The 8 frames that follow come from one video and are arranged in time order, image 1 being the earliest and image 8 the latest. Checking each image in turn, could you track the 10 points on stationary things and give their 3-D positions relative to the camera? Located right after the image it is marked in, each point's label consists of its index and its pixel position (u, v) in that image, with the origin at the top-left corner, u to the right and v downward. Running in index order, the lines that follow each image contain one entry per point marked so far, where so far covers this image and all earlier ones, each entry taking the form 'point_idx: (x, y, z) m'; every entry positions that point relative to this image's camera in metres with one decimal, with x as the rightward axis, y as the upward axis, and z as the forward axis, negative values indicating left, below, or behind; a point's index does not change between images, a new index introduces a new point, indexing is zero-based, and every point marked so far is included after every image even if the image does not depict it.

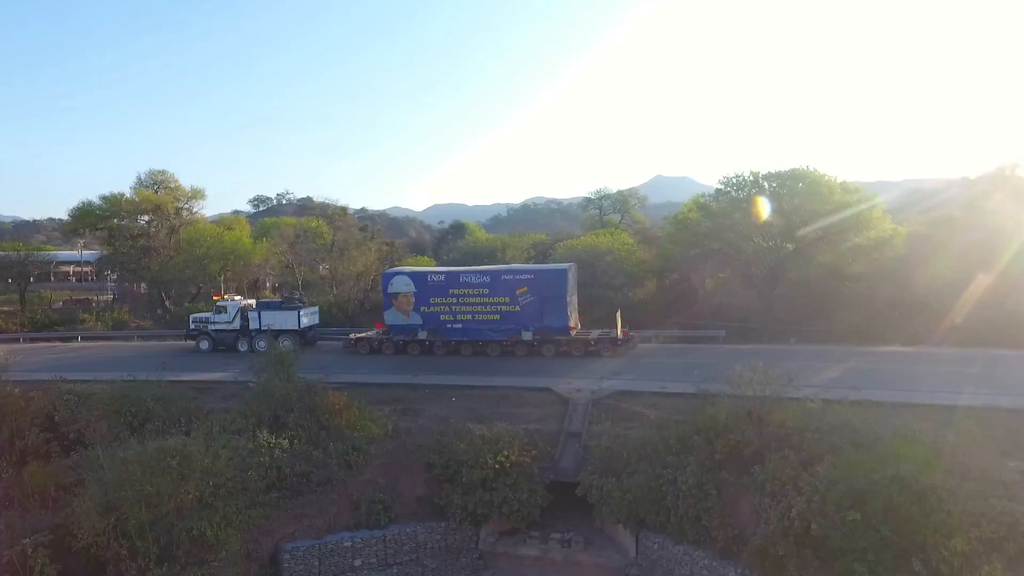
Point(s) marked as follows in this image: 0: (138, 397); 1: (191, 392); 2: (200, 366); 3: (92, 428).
0: (-8.3, -2.4, +13.9) m
1: (-8.7, -2.9, +17.3) m
2: (-9.8, -2.6, +19.7) m
3: (-8.8, -3.0, +13.4) m
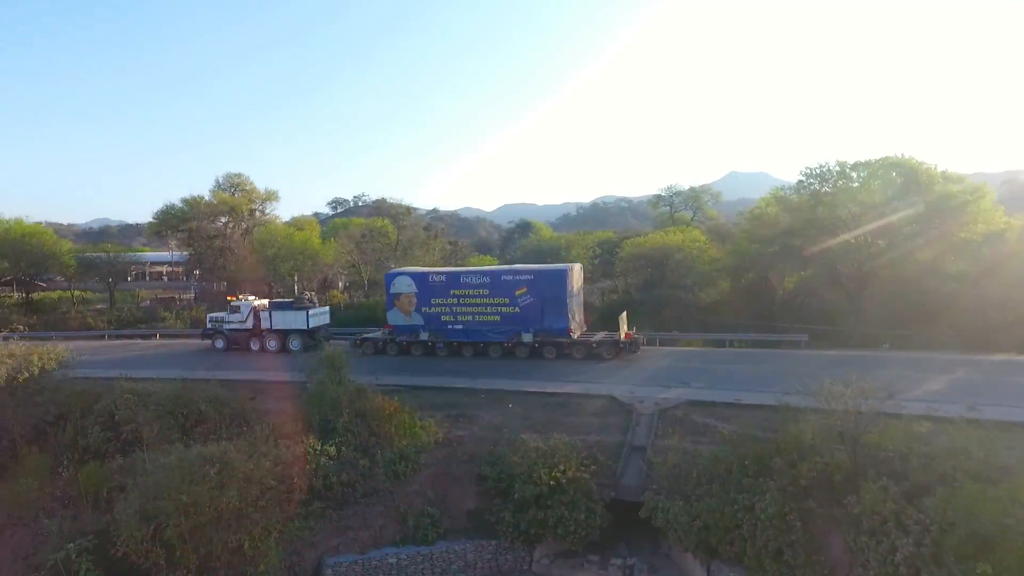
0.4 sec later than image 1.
0: (-7.1, -2.4, +13.8) m
1: (-7.1, -2.9, +17.2) m
2: (-7.9, -2.6, +19.7) m
3: (-7.6, -3.0, +13.4) m
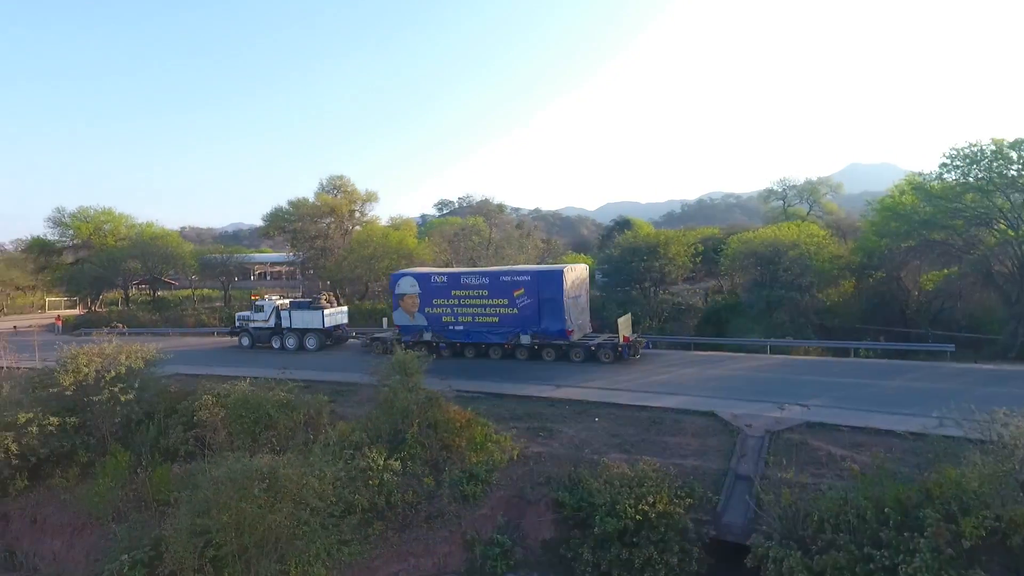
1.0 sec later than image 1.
0: (-5.4, -2.4, +13.4) m
1: (-4.8, -2.9, +16.8) m
2: (-5.3, -2.5, +19.4) m
3: (-6.0, -3.0, +13.1) m
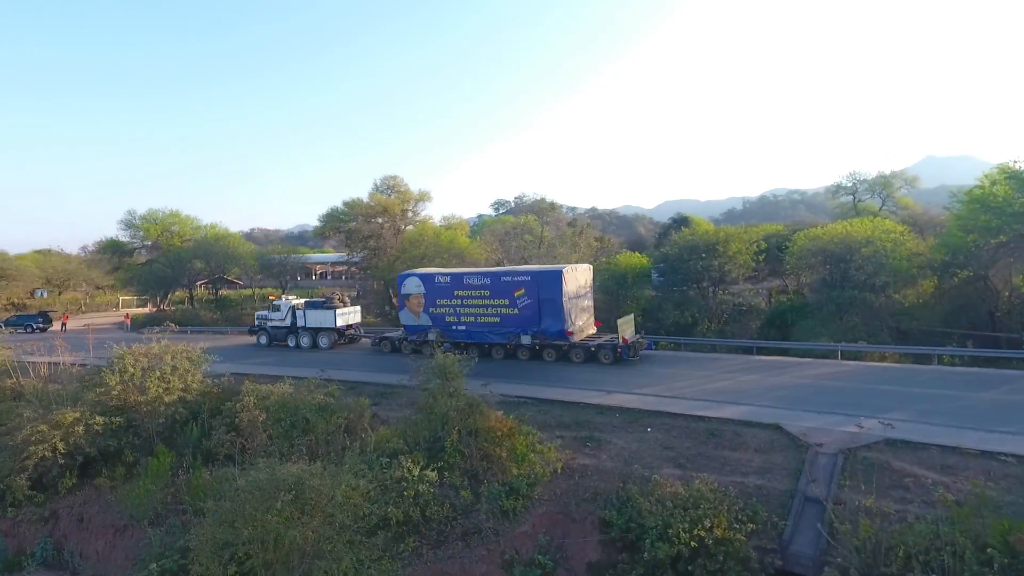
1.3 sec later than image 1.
0: (-4.5, -2.4, +13.1) m
1: (-3.6, -2.9, +16.4) m
2: (-3.8, -2.5, +19.0) m
3: (-5.1, -3.0, +12.8) m
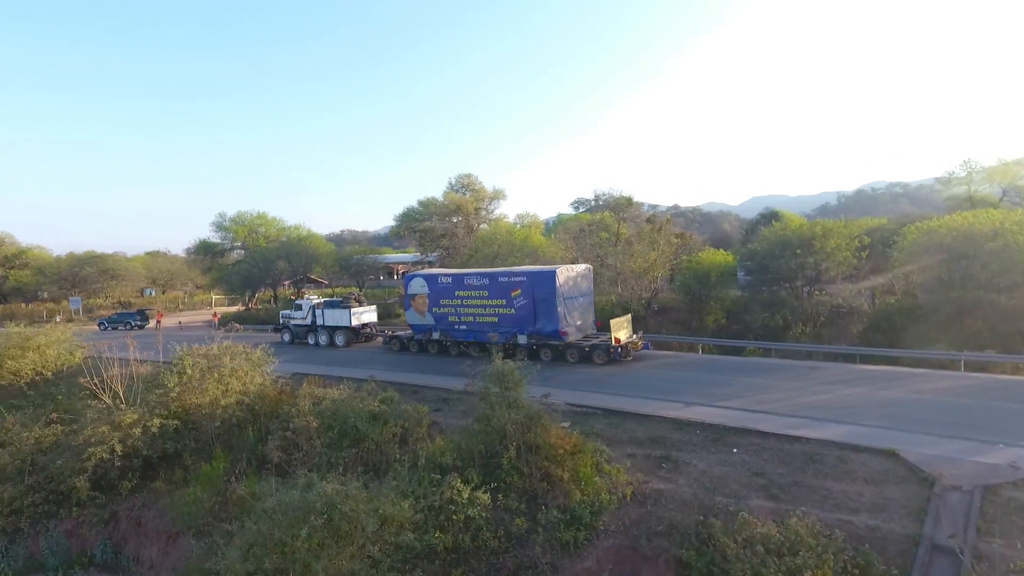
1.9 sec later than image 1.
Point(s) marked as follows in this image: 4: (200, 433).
0: (-3.2, -2.4, +12.3) m
1: (-2.0, -2.9, +15.5) m
2: (-1.9, -2.5, +18.2) m
3: (-3.9, -3.0, +12.2) m
4: (-7.0, -3.2, +14.2) m
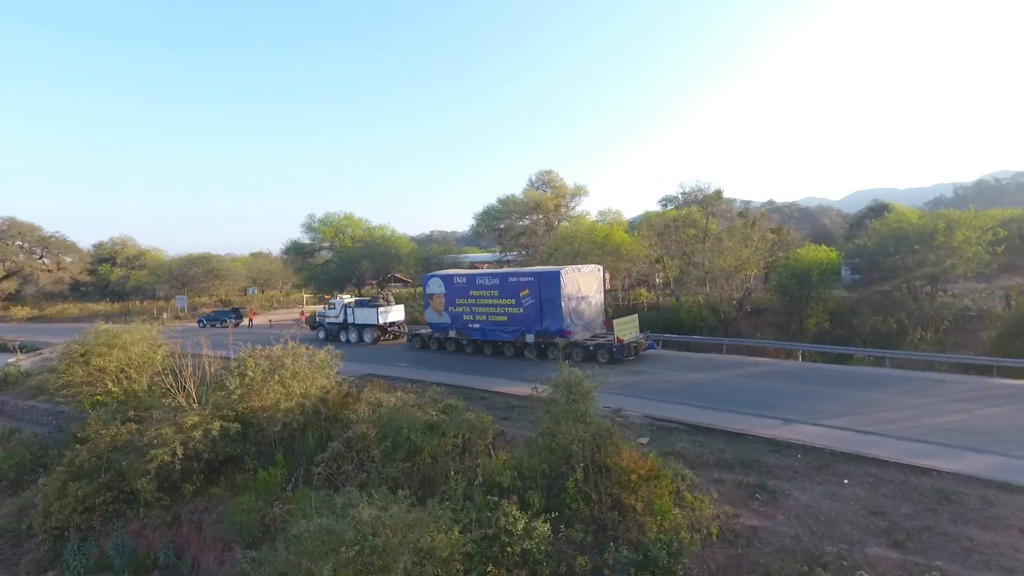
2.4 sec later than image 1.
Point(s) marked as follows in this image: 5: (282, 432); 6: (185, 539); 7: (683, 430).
0: (-2.0, -2.4, +11.5) m
1: (-0.3, -2.9, +14.5) m
2: (+0.1, -2.5, +17.1) m
3: (-2.6, -3.0, +11.4) m
4: (-5.5, -3.2, +13.8) m
5: (-5.0, -3.1, +13.7) m
6: (-6.5, -5.0, +12.6) m
7: (+3.3, -2.8, +12.4) m
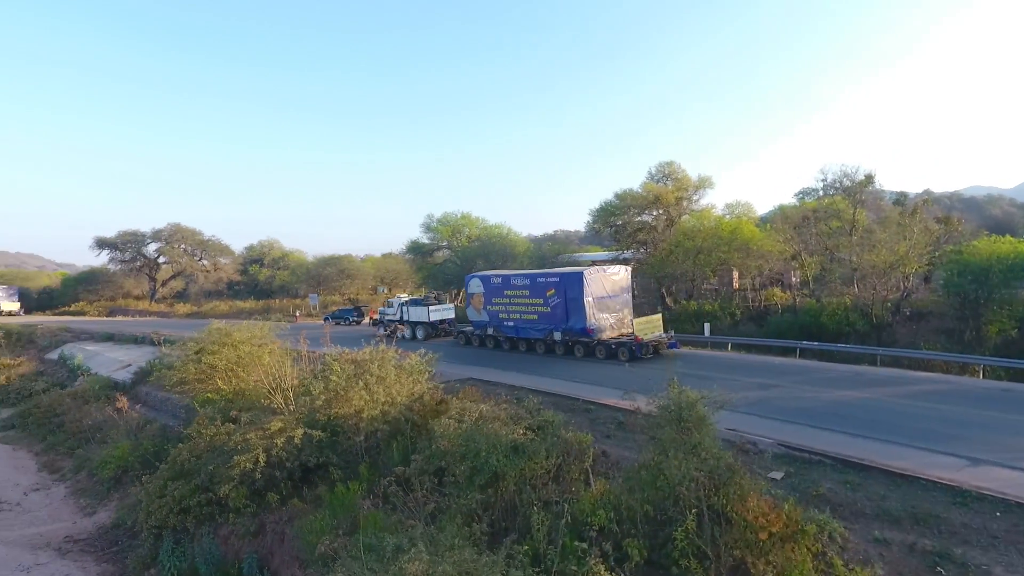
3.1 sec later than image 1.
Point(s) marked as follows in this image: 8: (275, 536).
0: (-0.4, -2.4, +10.1) m
1: (+1.8, -2.9, +12.7) m
2: (+2.7, -2.5, +15.2) m
3: (-1.1, -3.0, +10.1) m
4: (-3.4, -3.2, +13.0) m
5: (-3.0, -3.1, +12.9) m
6: (-4.6, -4.9, +12.0) m
7: (+4.9, -2.8, +9.9) m
8: (-4.5, -4.7, +12.0) m
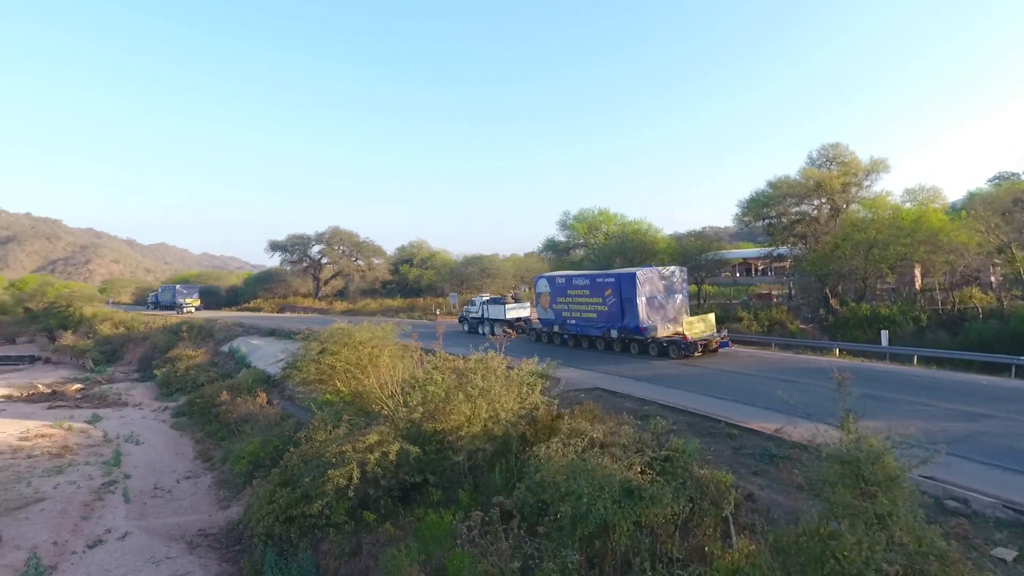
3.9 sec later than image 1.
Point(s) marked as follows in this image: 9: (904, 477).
0: (+1.0, -2.5, +8.2) m
1: (+3.8, -2.9, +10.2) m
2: (+5.2, -2.5, +12.4) m
3: (+0.4, -3.1, +8.4) m
4: (-1.2, -3.2, +11.7) m
5: (-0.8, -3.1, +11.4) m
6: (-2.6, -5.0, +11.0) m
7: (+6.2, -2.8, +6.9) m
8: (-2.5, -4.7, +11.0) m
9: (+3.5, -1.7, +5.8) m
